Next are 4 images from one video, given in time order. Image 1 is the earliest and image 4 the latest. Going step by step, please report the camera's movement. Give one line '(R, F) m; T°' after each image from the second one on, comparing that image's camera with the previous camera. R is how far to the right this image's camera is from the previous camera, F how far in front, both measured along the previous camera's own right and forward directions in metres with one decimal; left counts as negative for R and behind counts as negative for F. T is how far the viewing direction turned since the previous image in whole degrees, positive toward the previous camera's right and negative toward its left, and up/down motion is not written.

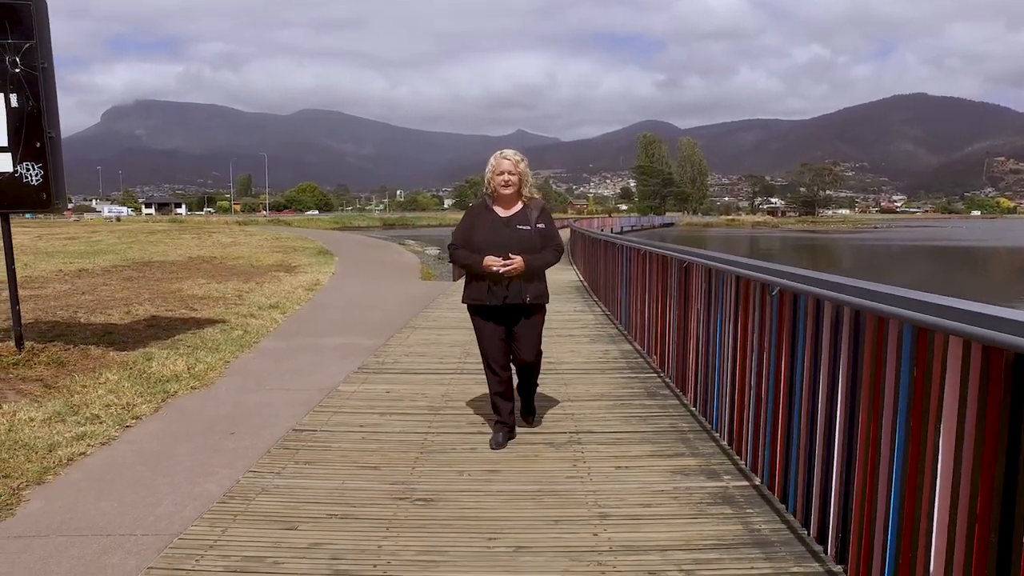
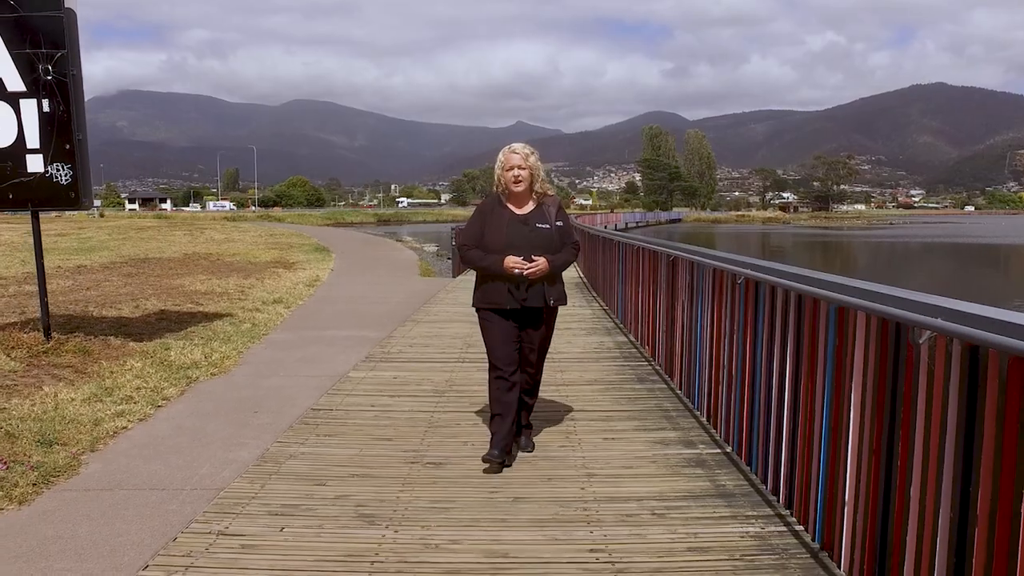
(0.0, -0.6) m; 0°
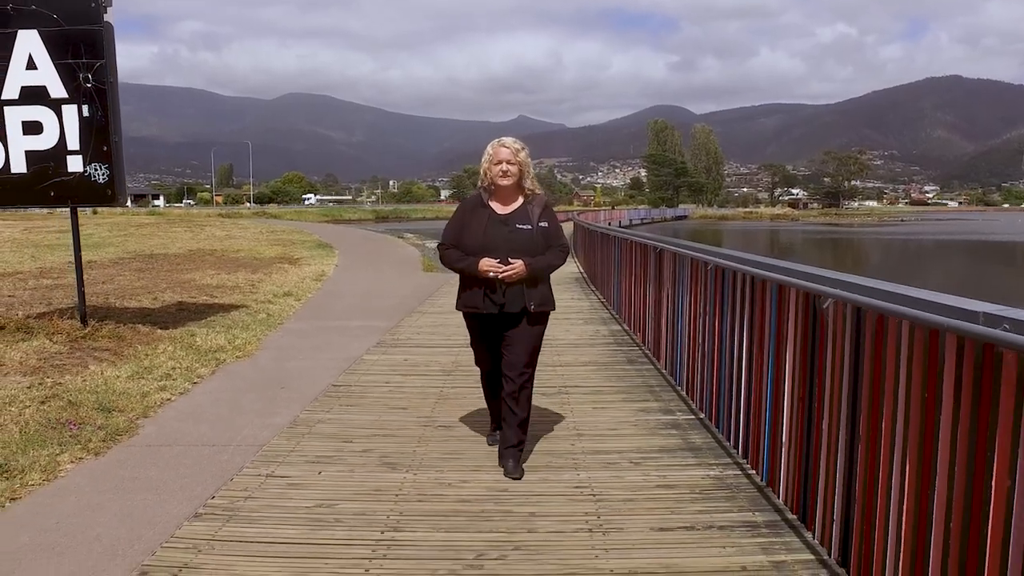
(0.0, -0.7) m; 0°
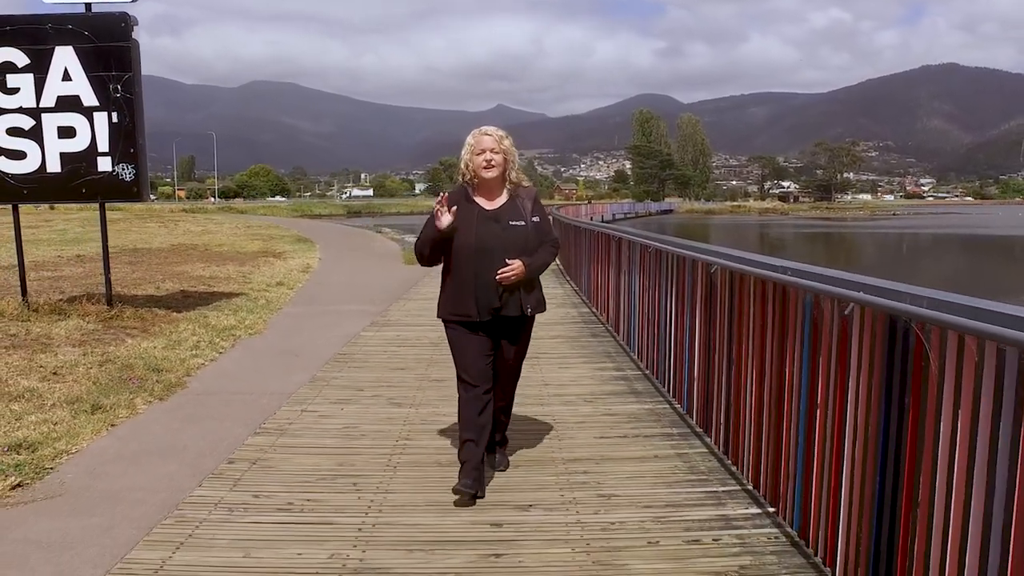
(0.0, -1.2) m; +1°
